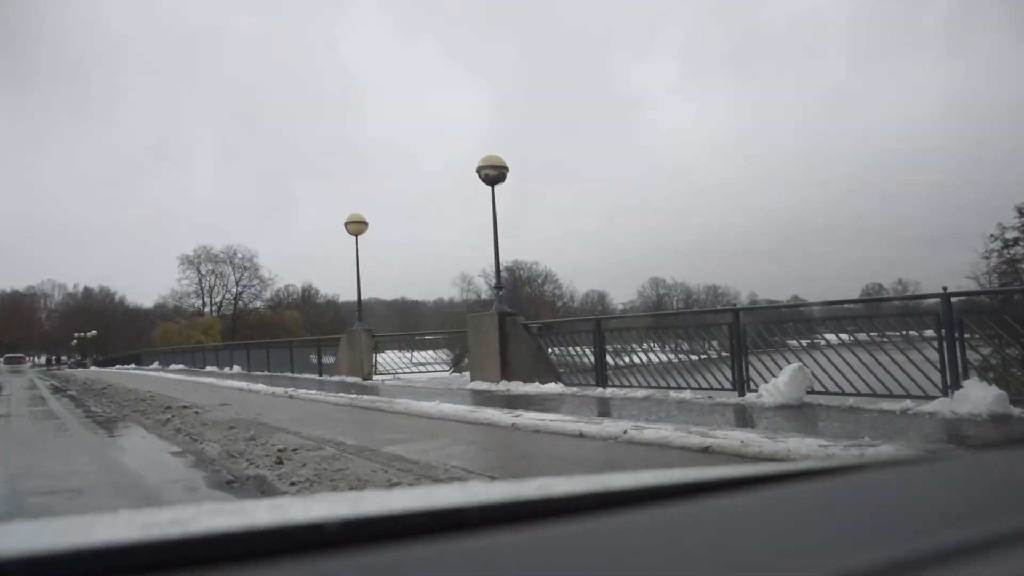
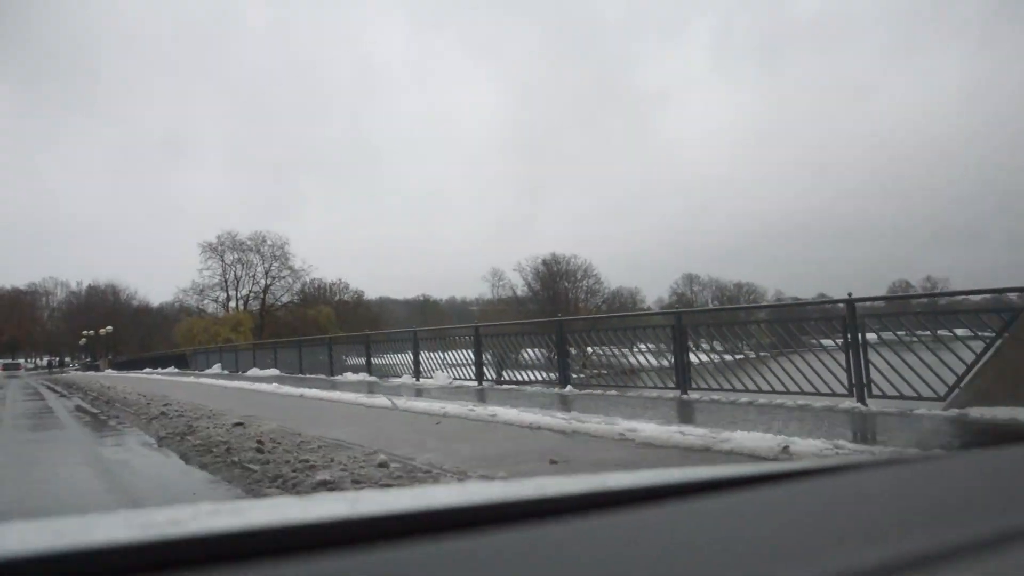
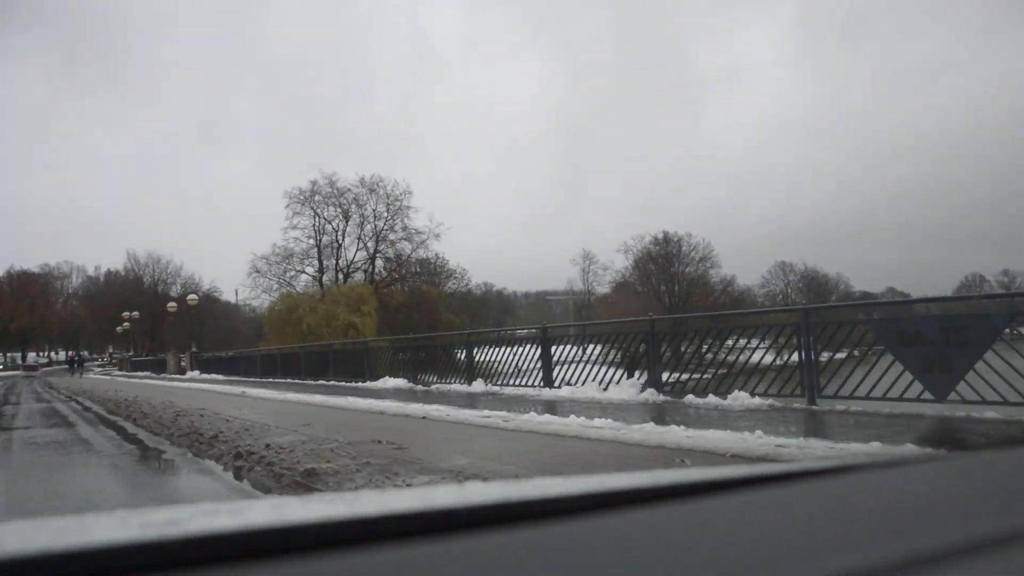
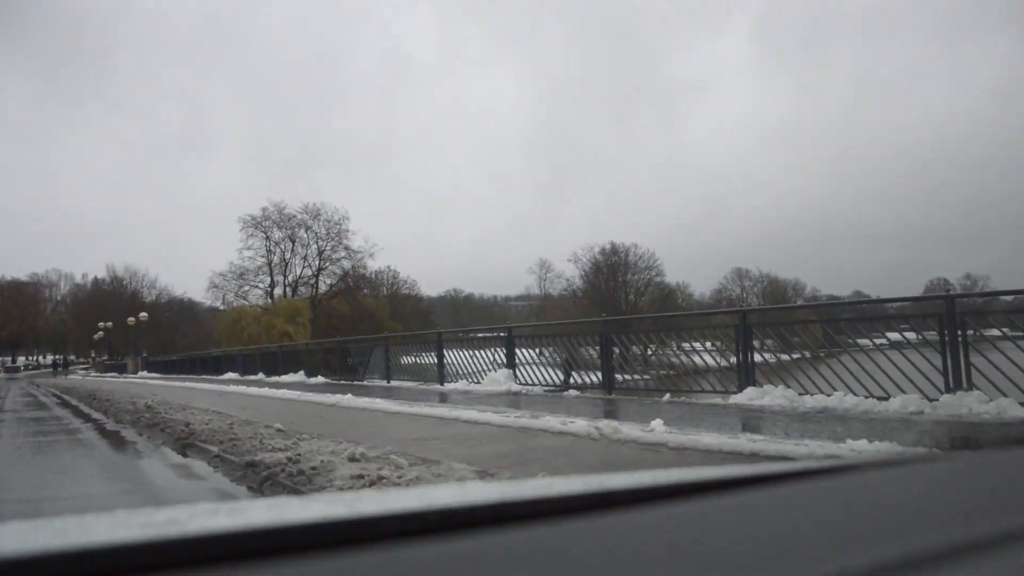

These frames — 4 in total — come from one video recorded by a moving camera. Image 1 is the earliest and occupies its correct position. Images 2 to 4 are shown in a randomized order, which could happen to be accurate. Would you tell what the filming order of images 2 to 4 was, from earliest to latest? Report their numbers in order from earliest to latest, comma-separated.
2, 4, 3
